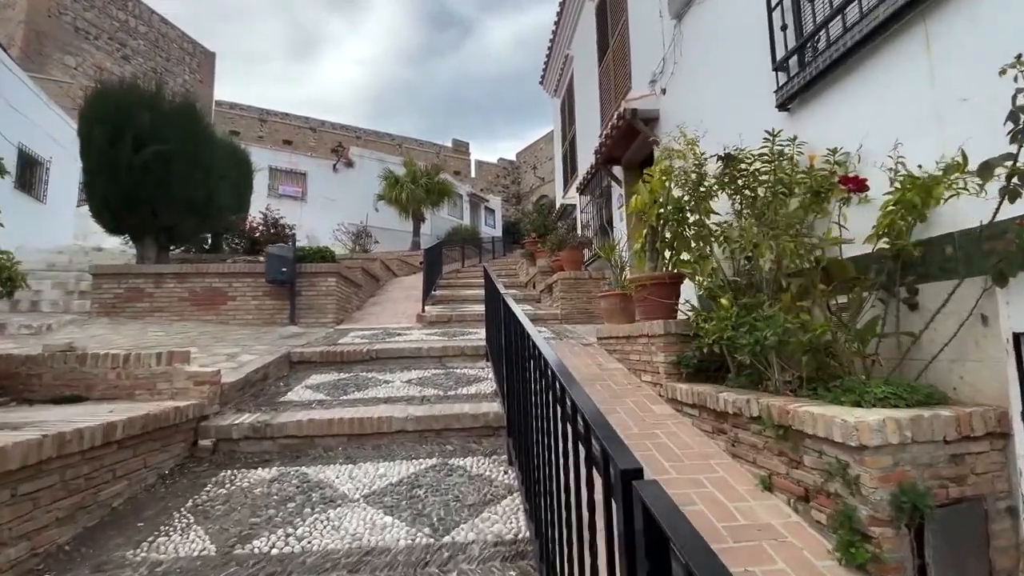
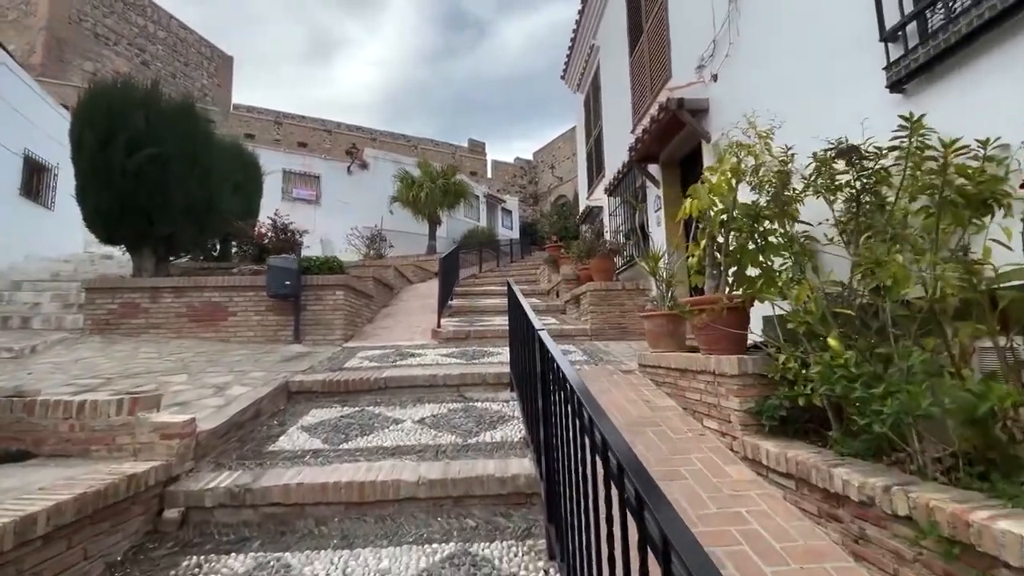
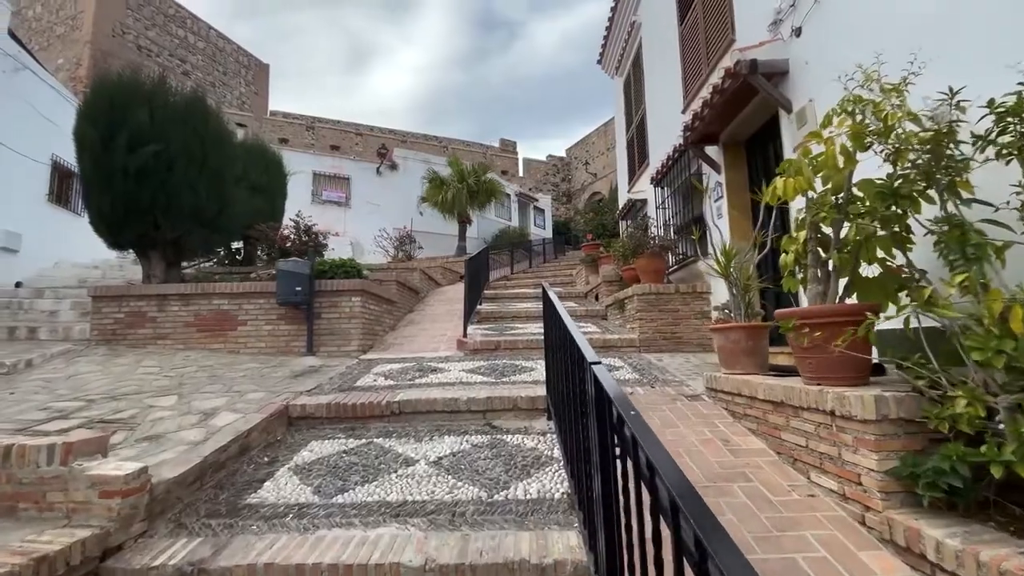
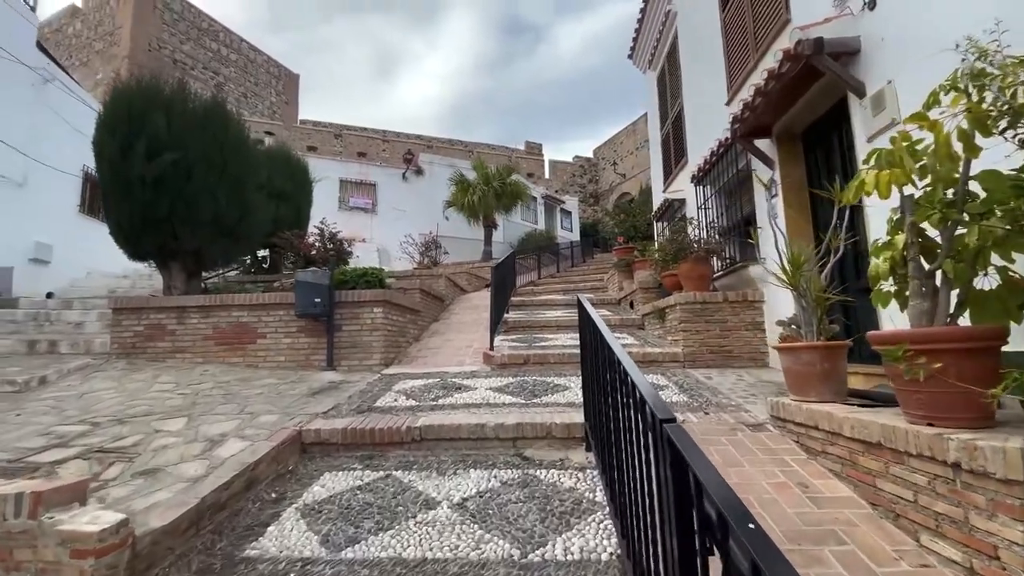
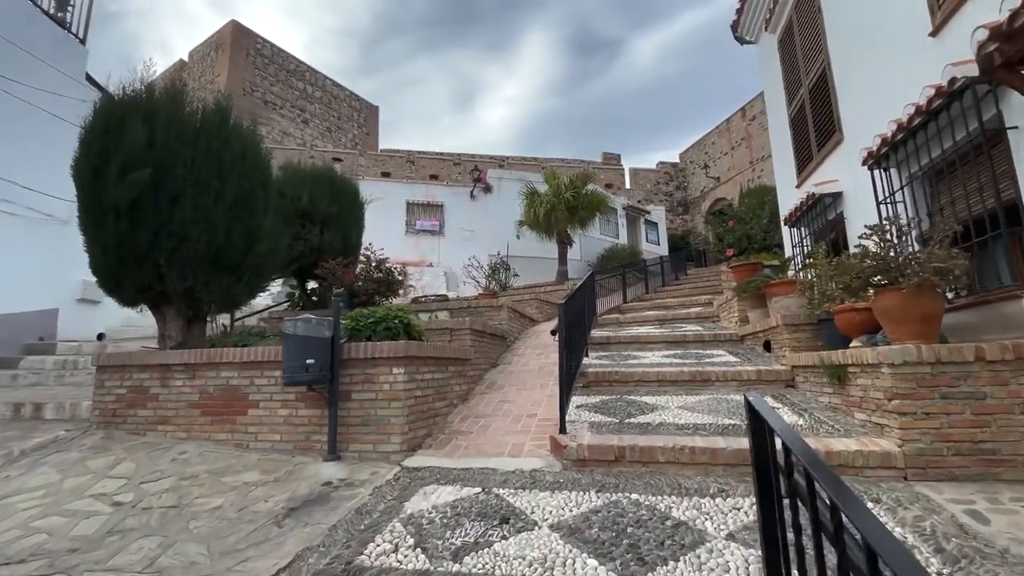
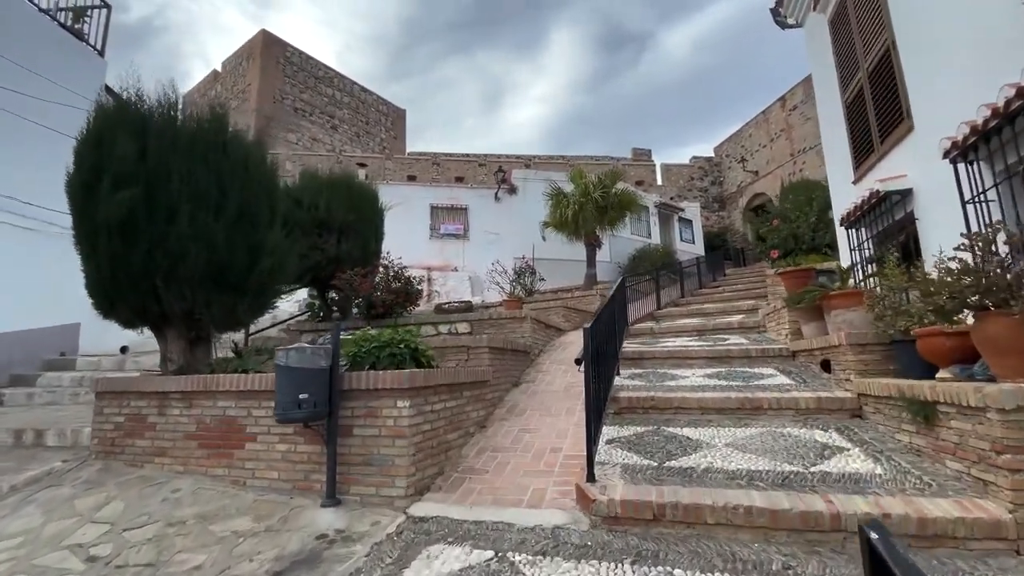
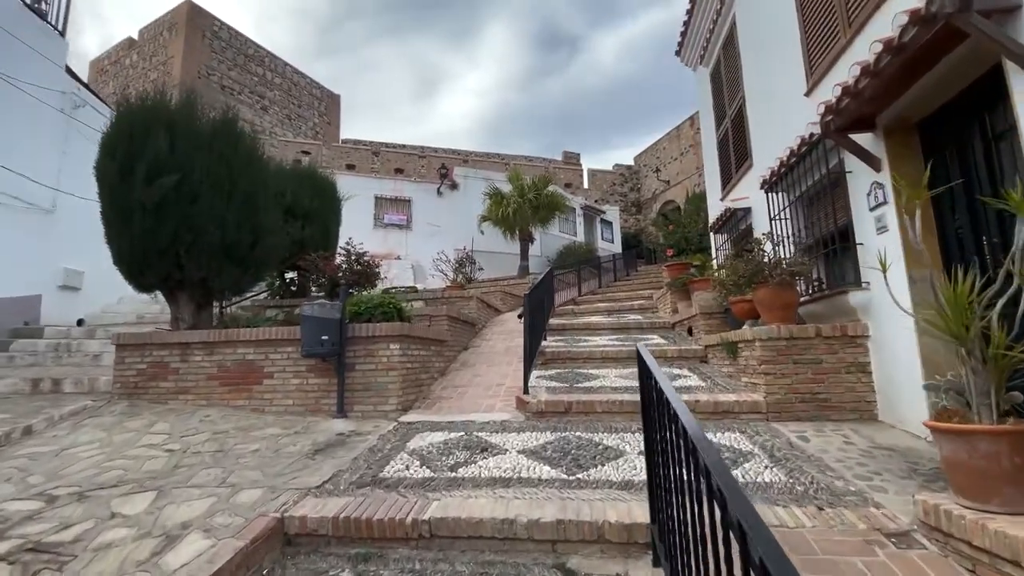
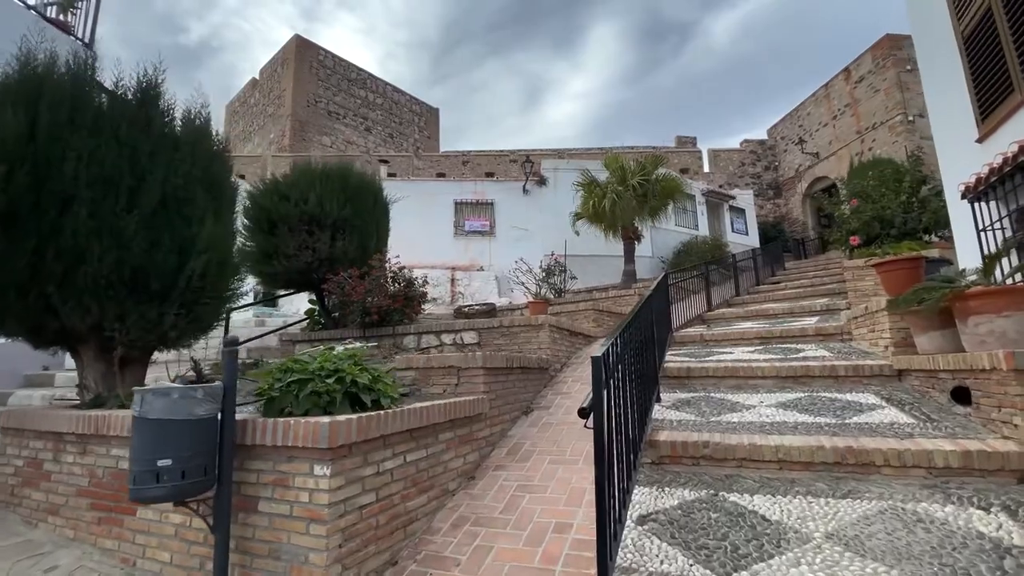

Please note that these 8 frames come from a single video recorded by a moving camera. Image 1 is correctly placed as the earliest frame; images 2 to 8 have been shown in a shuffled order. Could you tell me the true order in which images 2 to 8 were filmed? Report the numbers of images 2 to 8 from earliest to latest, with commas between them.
2, 3, 4, 7, 5, 6, 8
